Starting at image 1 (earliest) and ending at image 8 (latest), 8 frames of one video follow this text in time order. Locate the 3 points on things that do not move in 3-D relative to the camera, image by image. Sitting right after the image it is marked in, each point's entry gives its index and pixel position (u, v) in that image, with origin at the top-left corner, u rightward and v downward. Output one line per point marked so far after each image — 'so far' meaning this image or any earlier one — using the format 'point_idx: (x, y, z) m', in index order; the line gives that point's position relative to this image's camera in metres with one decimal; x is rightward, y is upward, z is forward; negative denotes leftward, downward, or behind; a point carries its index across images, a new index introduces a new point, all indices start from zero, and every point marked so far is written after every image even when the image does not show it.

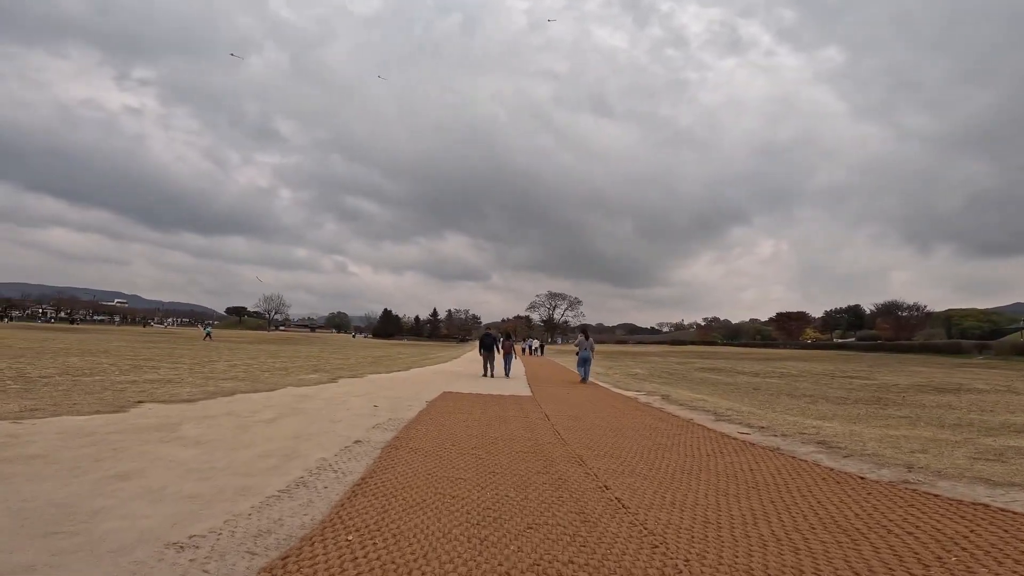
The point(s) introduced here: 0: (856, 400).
0: (+9.2, -2.9, +13.7) m
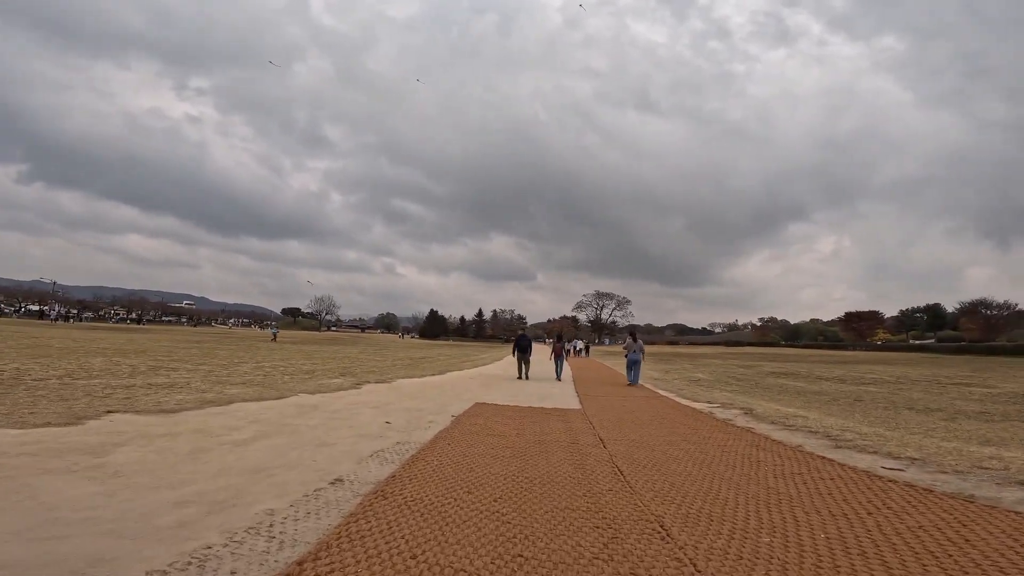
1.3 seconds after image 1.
0: (+10.2, -2.6, +10.6) m
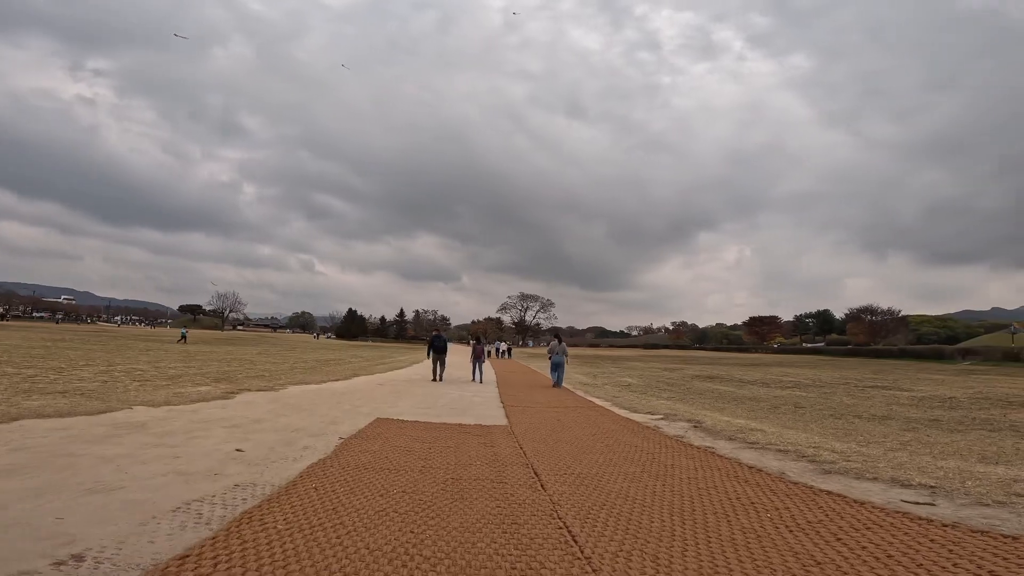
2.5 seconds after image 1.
0: (+8.6, -2.6, +9.9) m
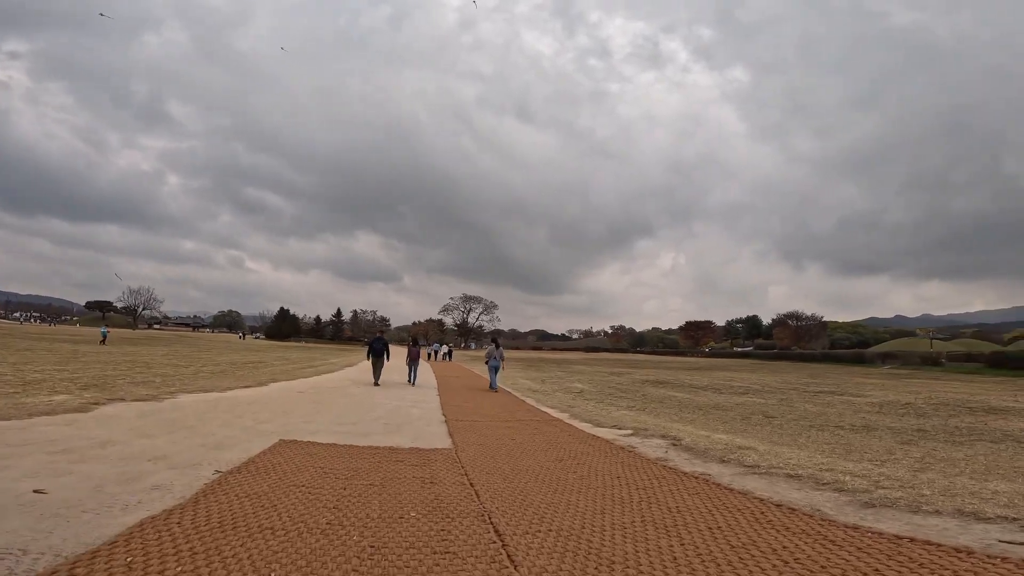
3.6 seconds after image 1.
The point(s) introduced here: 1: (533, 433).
0: (+7.6, -2.6, +9.1) m
1: (+0.4, -2.5, +9.0) m
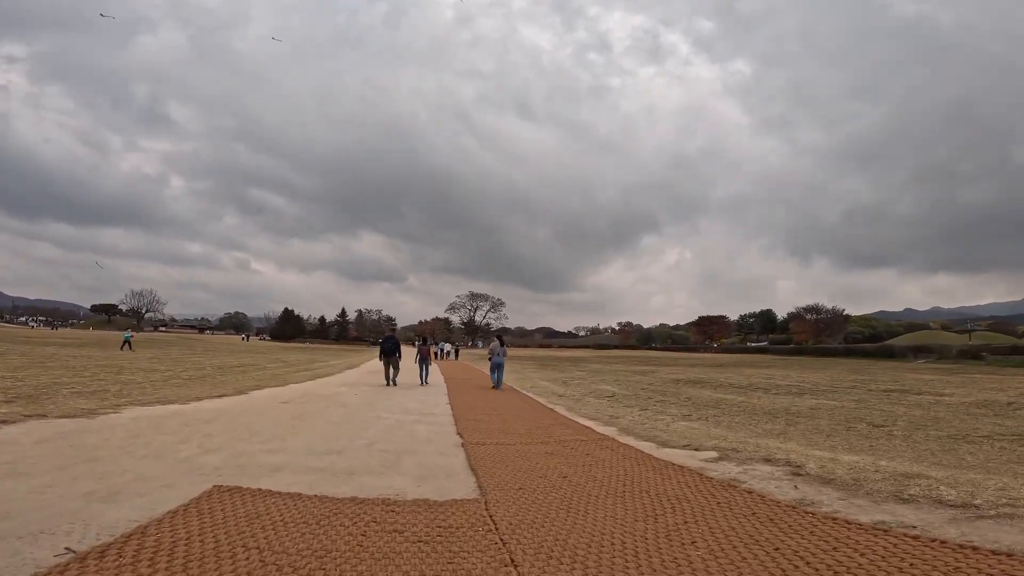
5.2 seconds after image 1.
0: (+8.2, -2.2, +6.5) m
1: (+0.9, -2.2, +6.5) m
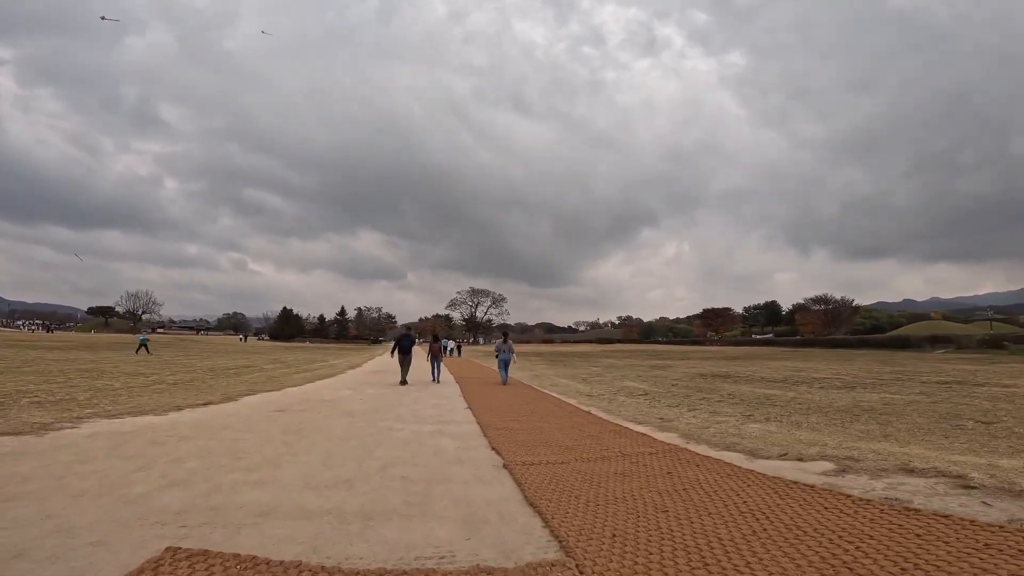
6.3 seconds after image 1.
0: (+8.8, -1.8, +4.9) m
1: (+1.6, -1.9, +4.9) m
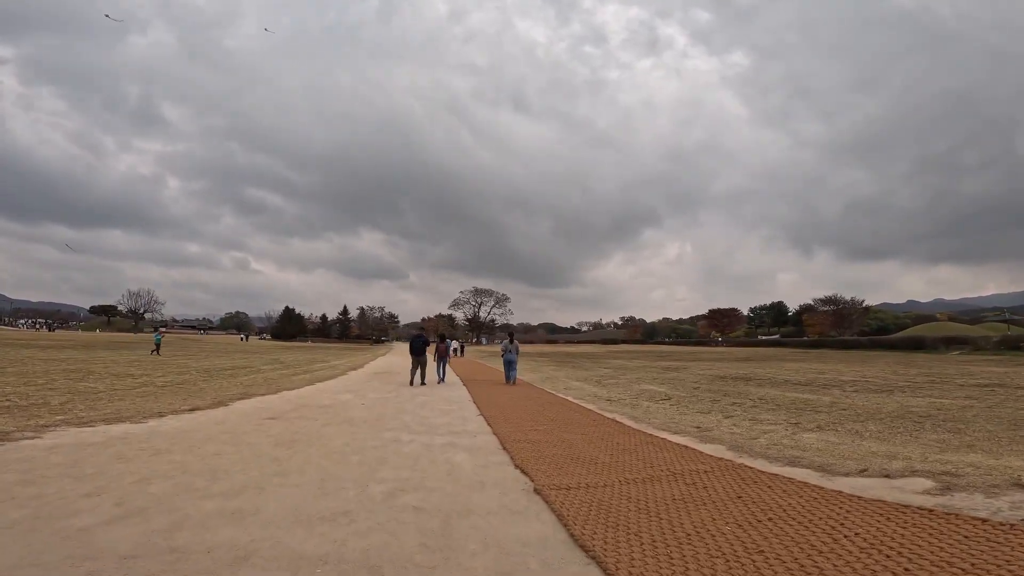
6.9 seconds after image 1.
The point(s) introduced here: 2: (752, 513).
0: (+9.1, -1.7, +3.9) m
1: (+1.9, -1.8, +3.9) m
2: (+1.9, -1.8, +4.3) m
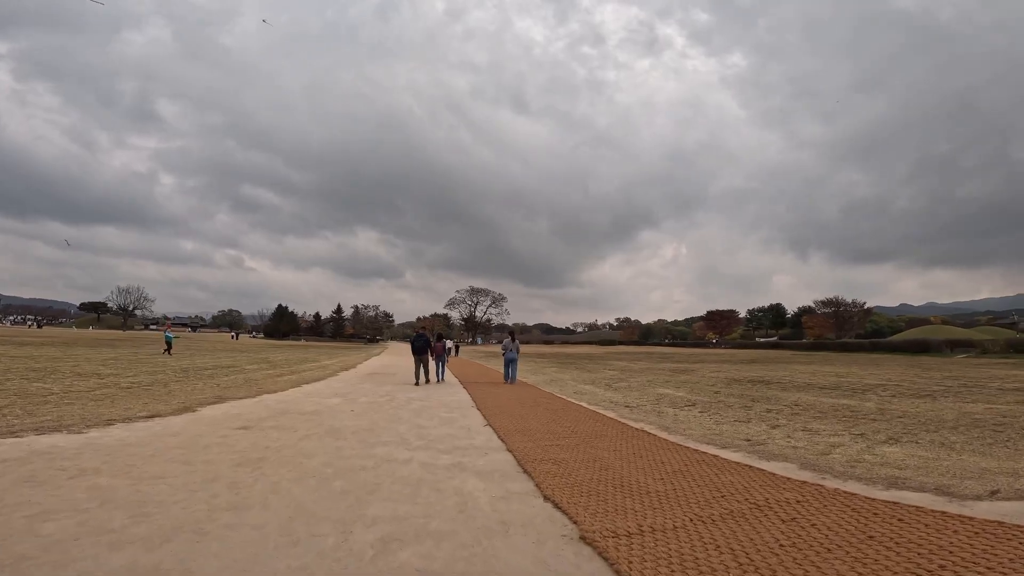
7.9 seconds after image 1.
0: (+9.4, -1.6, +2.7) m
1: (+2.2, -1.6, +2.6) m
2: (+2.2, -1.7, +3.0) m
